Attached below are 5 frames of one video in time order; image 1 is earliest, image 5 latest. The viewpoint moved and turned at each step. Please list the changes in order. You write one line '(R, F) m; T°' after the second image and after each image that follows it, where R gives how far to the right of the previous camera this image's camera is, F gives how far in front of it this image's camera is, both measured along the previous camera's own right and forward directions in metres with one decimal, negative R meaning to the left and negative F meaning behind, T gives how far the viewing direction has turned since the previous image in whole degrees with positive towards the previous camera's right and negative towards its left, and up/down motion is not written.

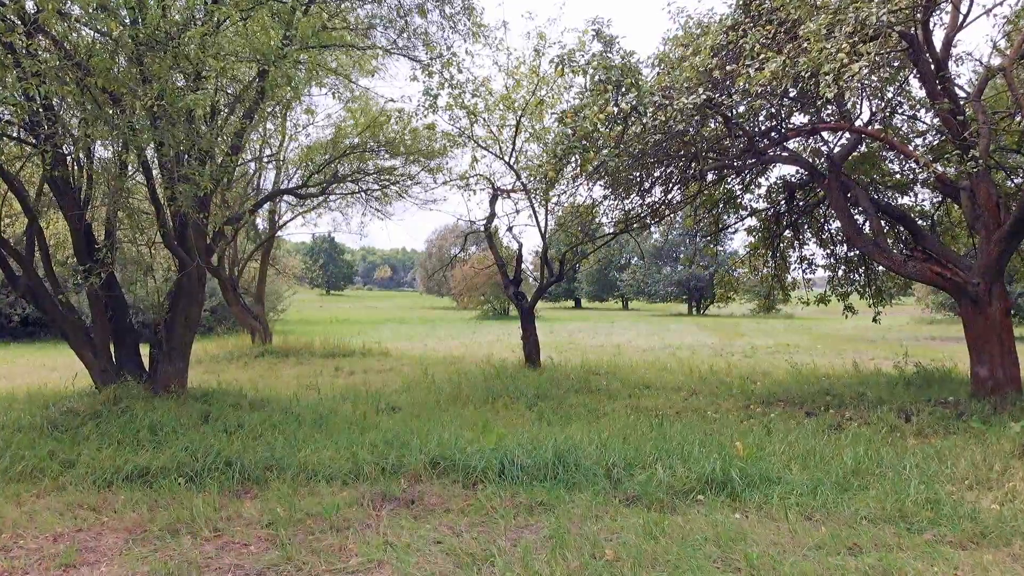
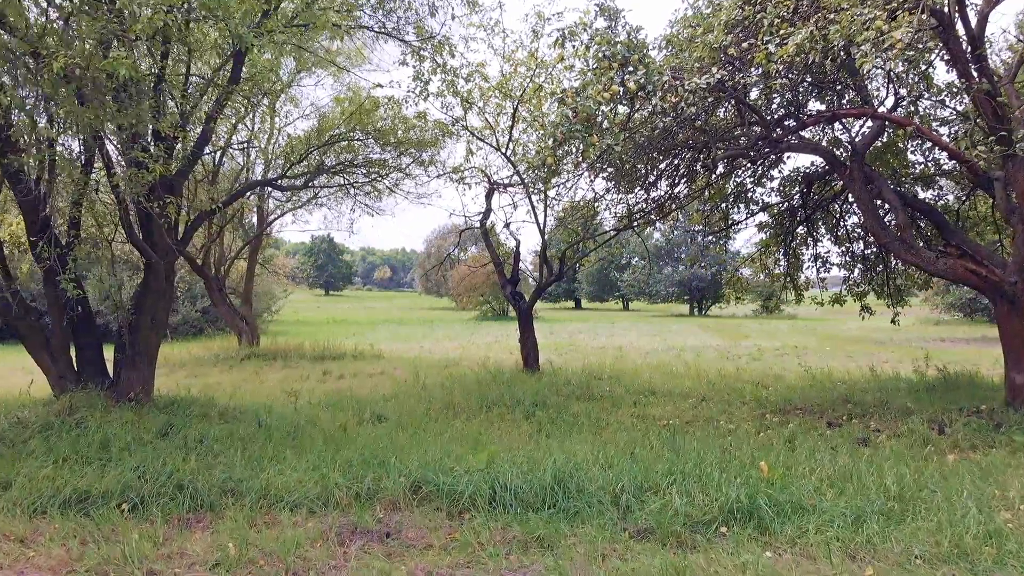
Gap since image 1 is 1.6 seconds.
(+0.1, +0.7) m; 0°
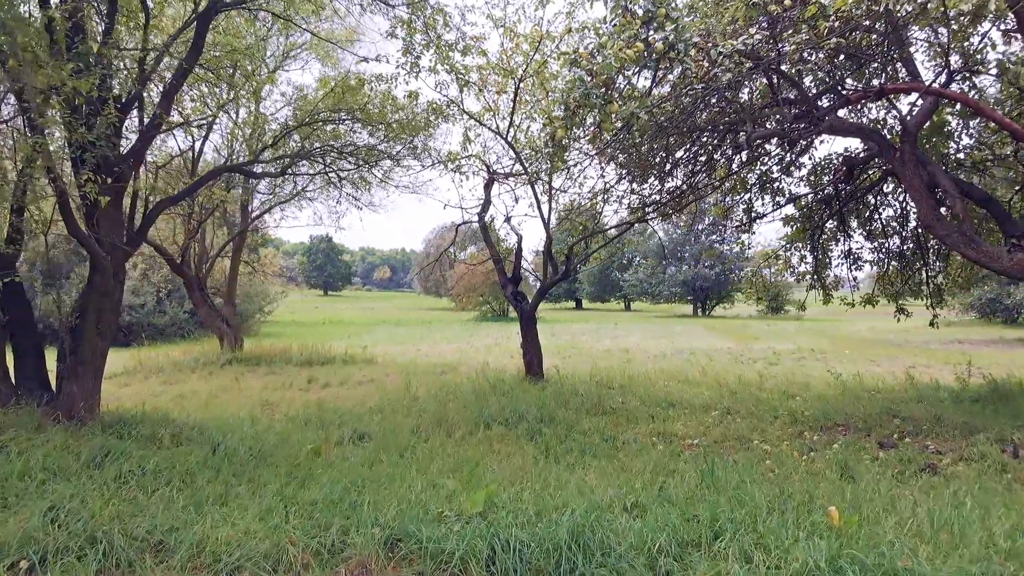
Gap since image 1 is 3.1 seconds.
(0.0, +1.0) m; 0°
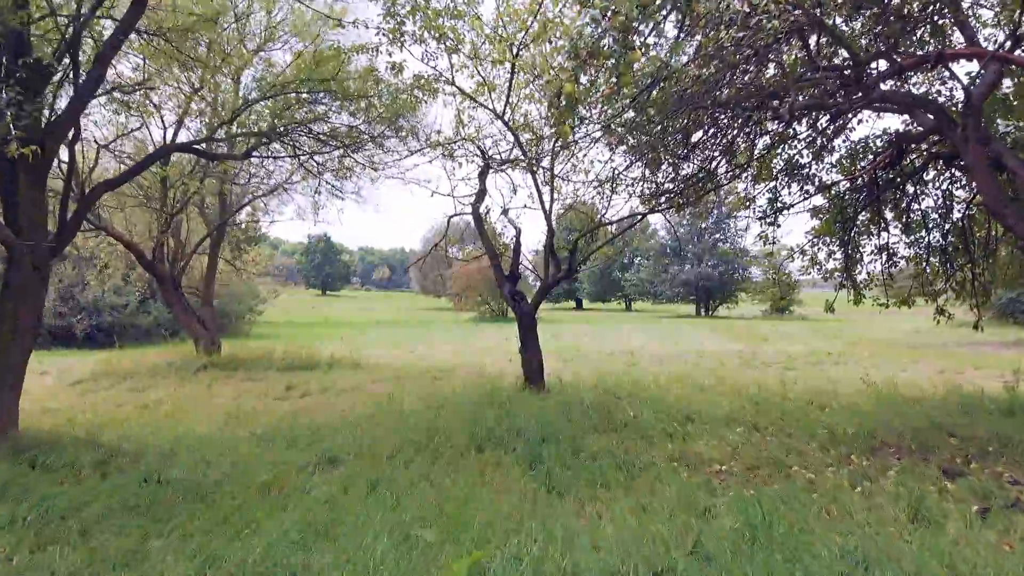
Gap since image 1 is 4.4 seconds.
(0.0, +1.0) m; 0°
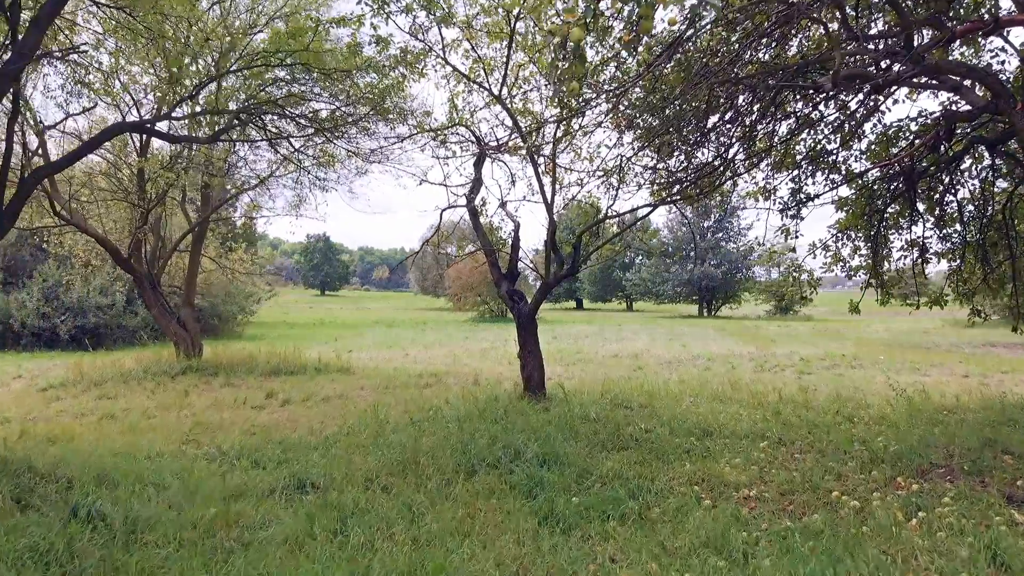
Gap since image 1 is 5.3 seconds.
(0.0, +0.8) m; 0°
